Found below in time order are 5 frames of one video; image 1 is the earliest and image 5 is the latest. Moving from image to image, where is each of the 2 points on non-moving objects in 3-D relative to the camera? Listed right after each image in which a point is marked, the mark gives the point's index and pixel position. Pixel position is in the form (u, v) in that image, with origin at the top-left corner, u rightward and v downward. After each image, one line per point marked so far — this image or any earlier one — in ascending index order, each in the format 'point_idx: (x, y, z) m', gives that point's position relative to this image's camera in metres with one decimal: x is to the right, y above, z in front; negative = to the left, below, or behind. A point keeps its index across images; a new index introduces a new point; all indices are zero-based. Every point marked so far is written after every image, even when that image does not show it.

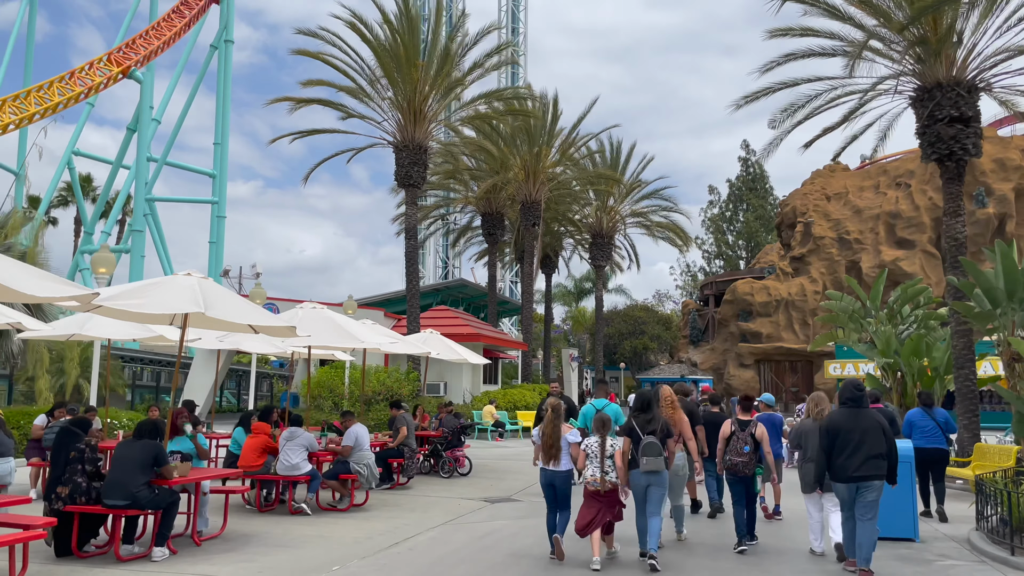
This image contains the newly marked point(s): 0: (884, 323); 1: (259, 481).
0: (+7.8, -0.7, +16.6) m
1: (-3.0, -2.3, +9.4) m
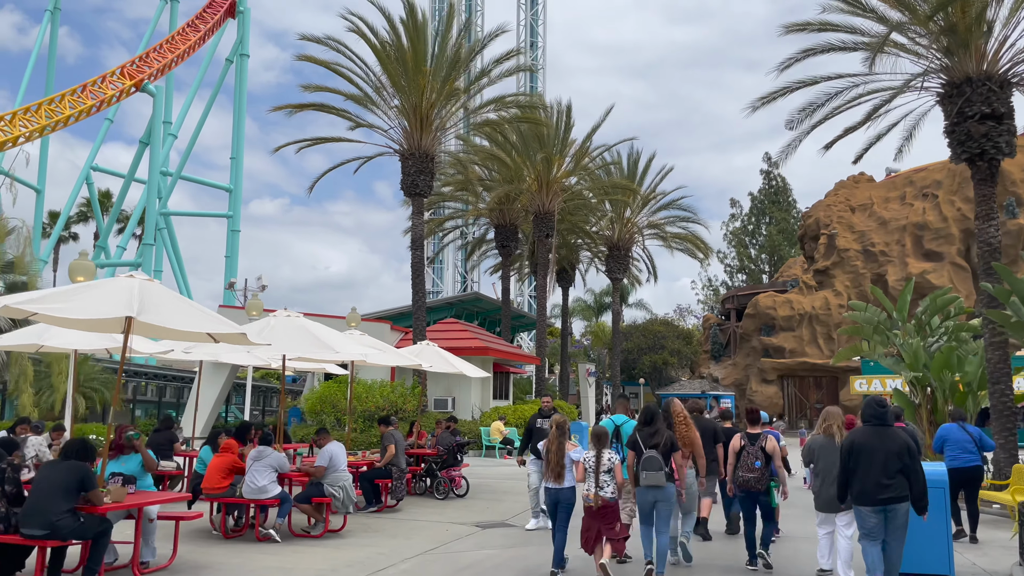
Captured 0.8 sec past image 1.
0: (+7.8, -0.9, +15.5) m
1: (-3.1, -2.4, +8.7) m
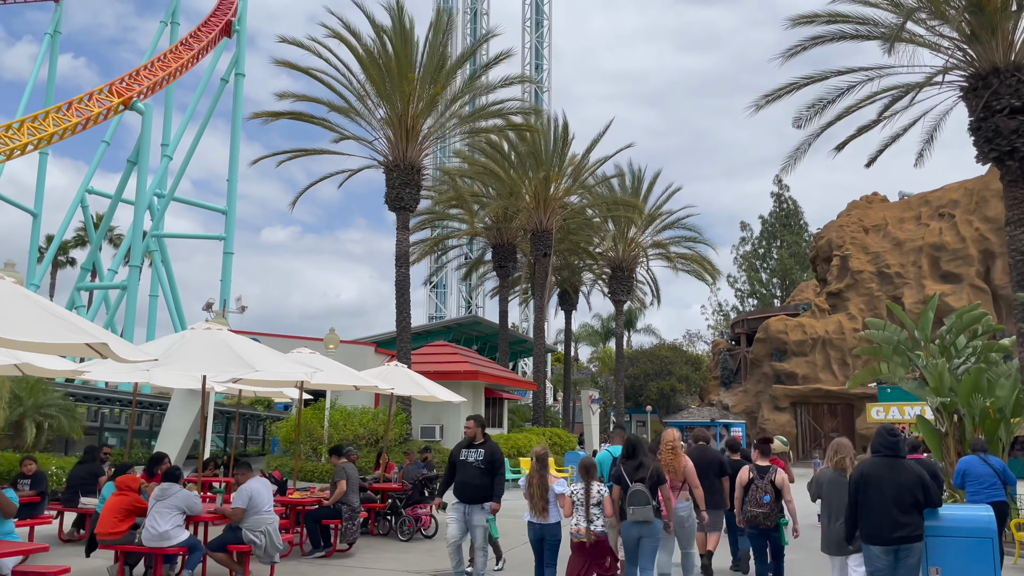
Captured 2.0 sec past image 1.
0: (+7.5, -1.2, +14.0) m
1: (-3.6, -2.4, +7.3) m
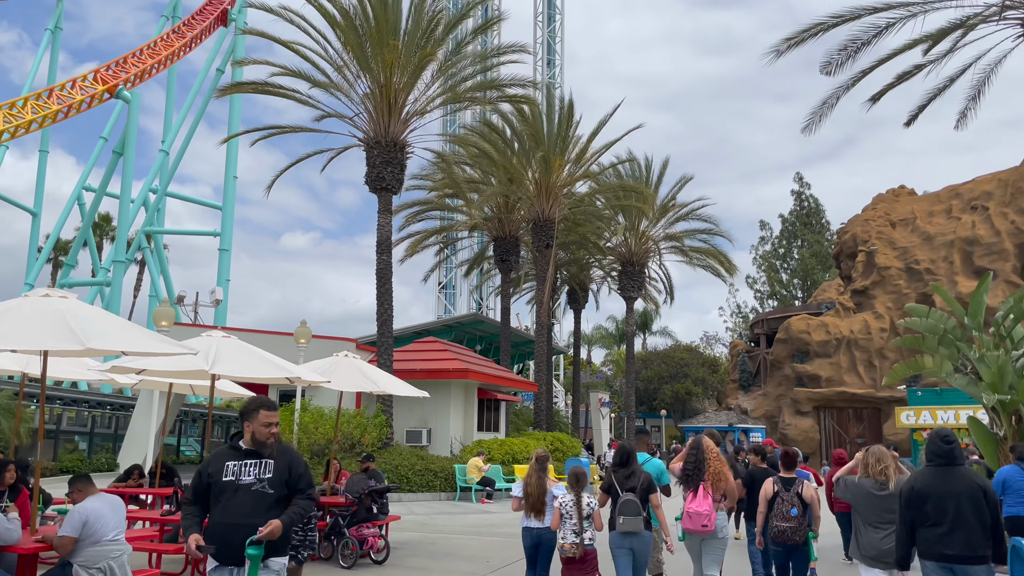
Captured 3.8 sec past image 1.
0: (+7.2, -0.9, +11.9) m
1: (-4.0, -2.1, +5.4) m
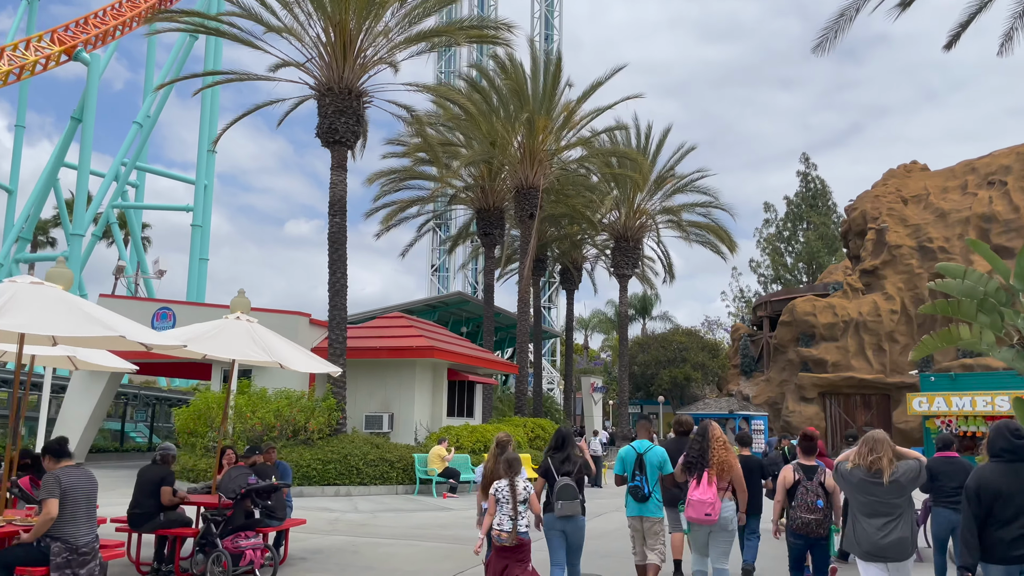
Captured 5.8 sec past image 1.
0: (+6.5, -0.3, +9.7) m
1: (-4.7, -1.6, +3.3) m
